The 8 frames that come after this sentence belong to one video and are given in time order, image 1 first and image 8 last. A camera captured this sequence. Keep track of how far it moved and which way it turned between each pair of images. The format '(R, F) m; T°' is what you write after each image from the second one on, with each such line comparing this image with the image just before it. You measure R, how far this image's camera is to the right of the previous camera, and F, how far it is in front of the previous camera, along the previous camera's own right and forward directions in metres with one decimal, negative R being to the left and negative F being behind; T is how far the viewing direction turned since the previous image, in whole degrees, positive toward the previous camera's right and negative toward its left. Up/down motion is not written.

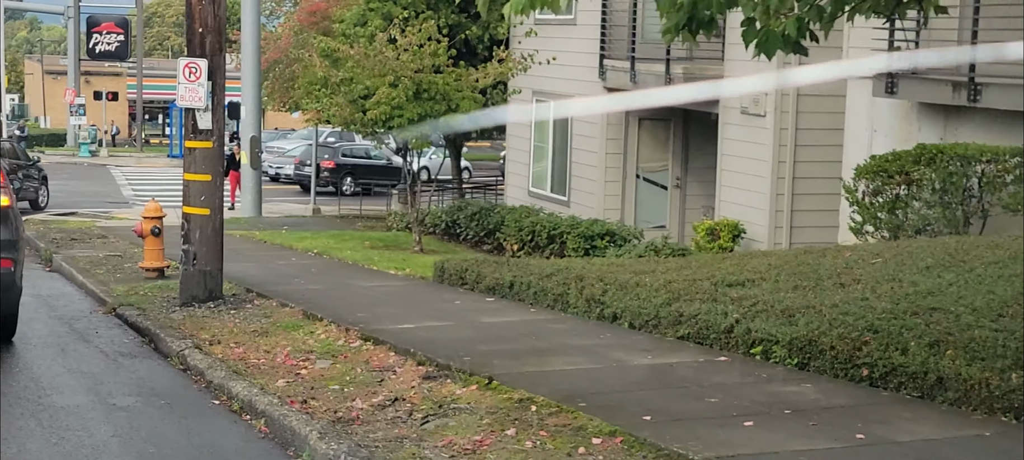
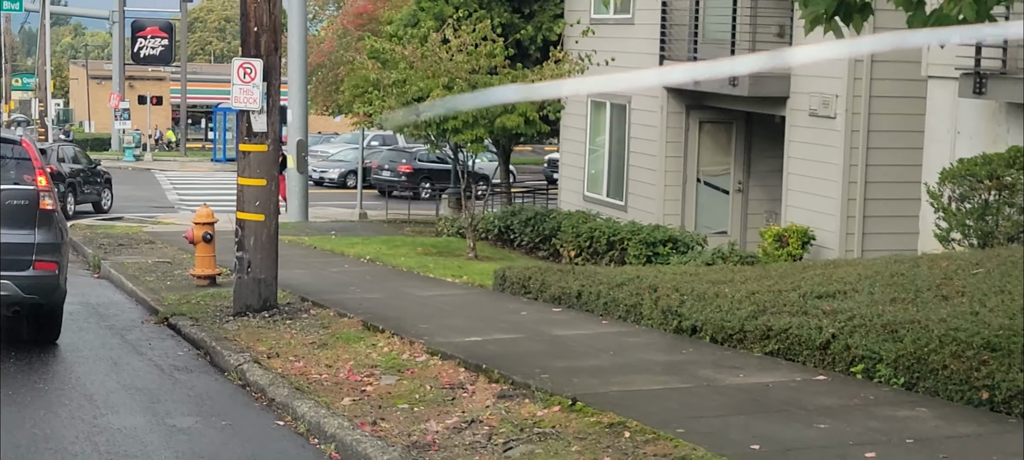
(-0.2, +0.5) m; -2°
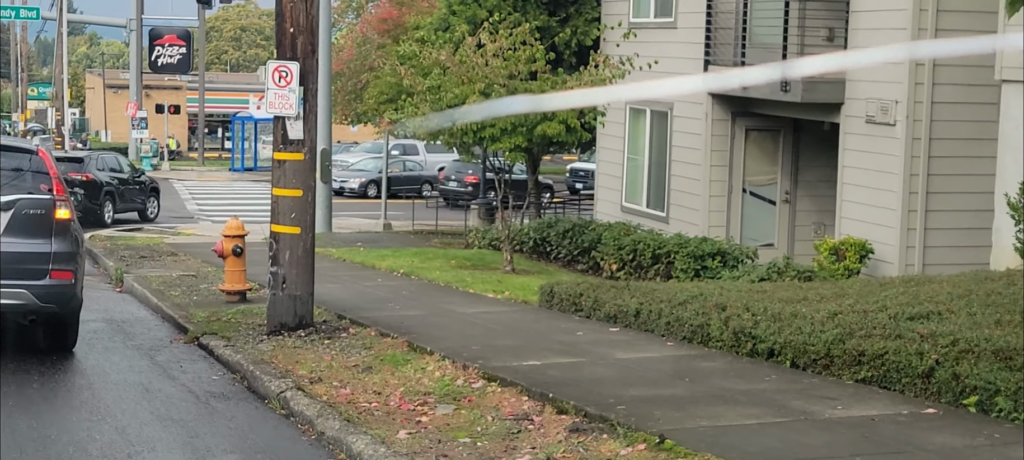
(-0.3, +0.6) m; -1°
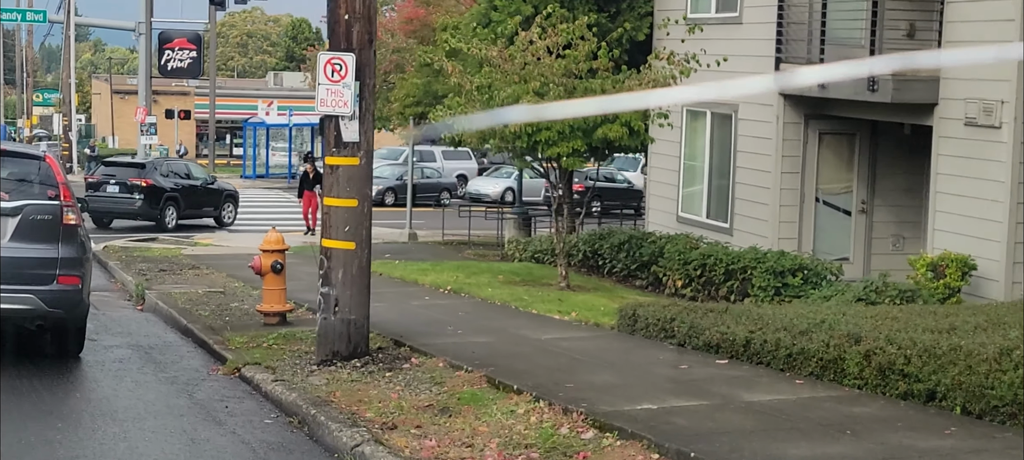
(-0.5, +1.2) m; 0°
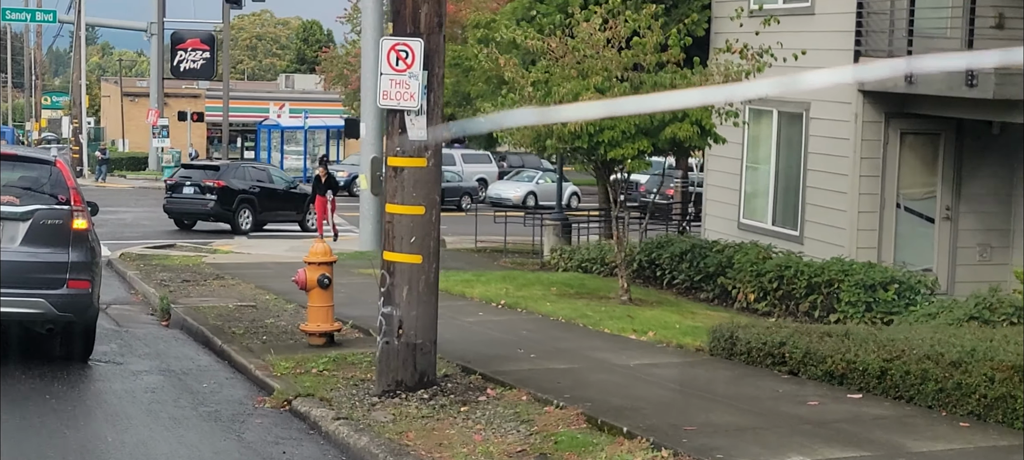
(-0.5, +1.1) m; 0°
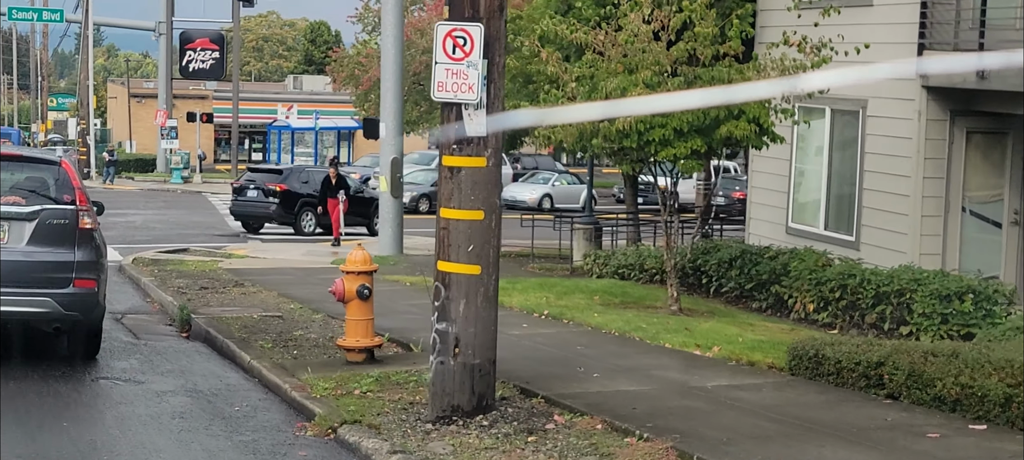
(-0.3, +0.8) m; 0°
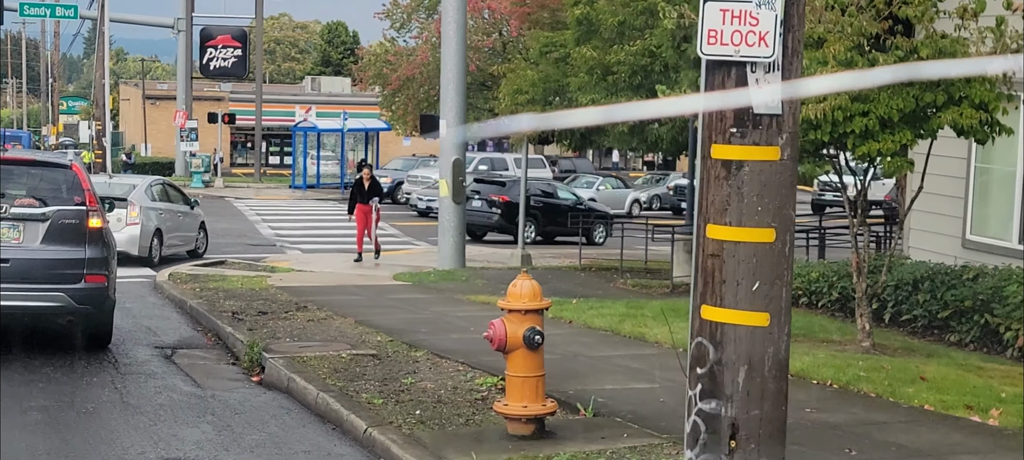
(-1.0, +2.4) m; 0°
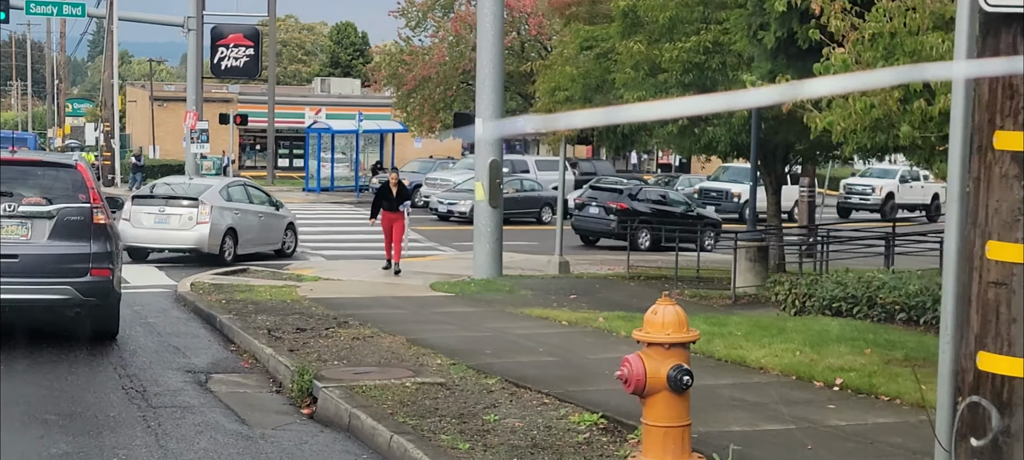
(-0.5, +1.2) m; 0°
